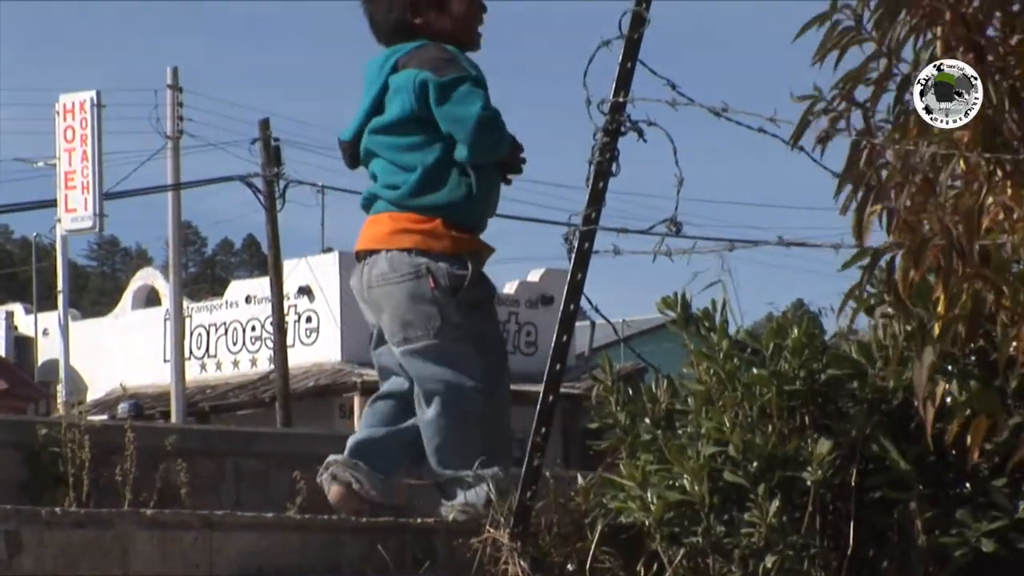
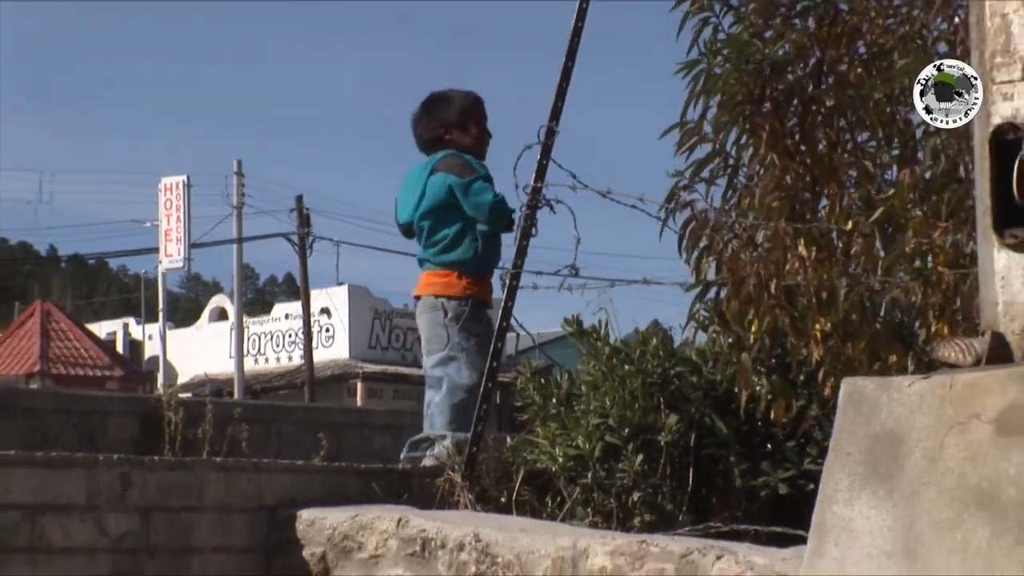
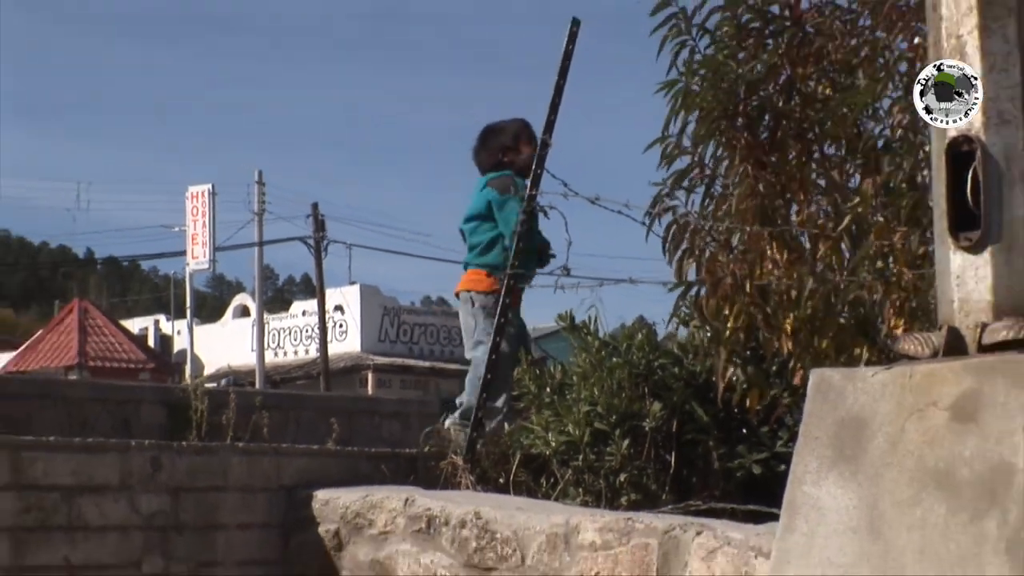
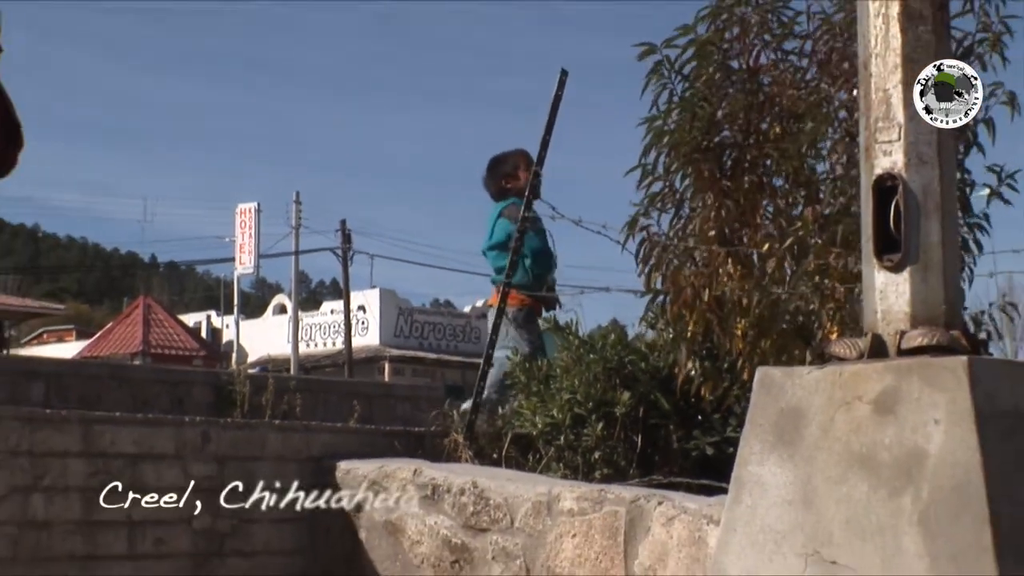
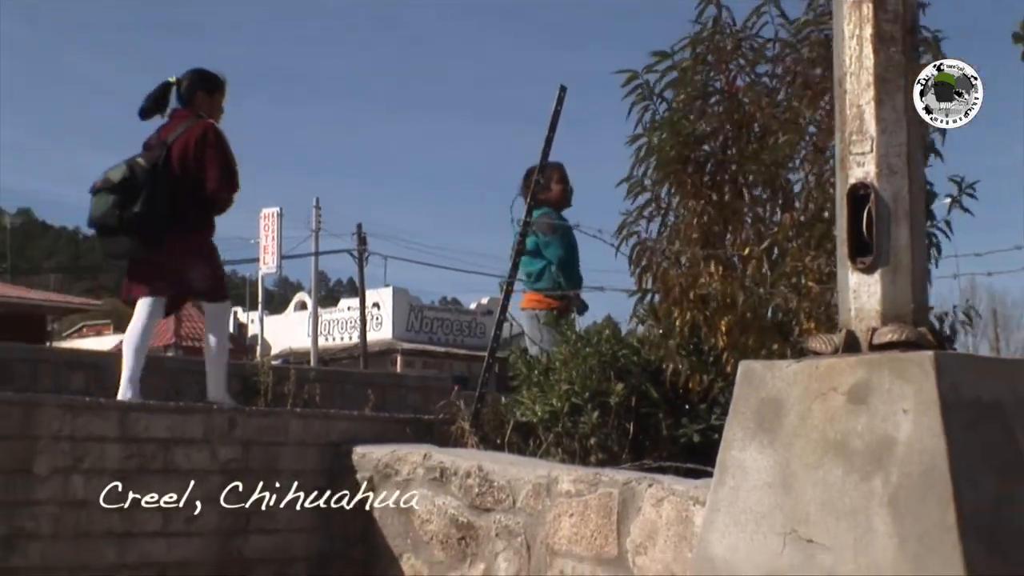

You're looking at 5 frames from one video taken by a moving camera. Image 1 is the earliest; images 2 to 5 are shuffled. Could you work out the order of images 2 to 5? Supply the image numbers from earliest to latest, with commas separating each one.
2, 3, 4, 5
